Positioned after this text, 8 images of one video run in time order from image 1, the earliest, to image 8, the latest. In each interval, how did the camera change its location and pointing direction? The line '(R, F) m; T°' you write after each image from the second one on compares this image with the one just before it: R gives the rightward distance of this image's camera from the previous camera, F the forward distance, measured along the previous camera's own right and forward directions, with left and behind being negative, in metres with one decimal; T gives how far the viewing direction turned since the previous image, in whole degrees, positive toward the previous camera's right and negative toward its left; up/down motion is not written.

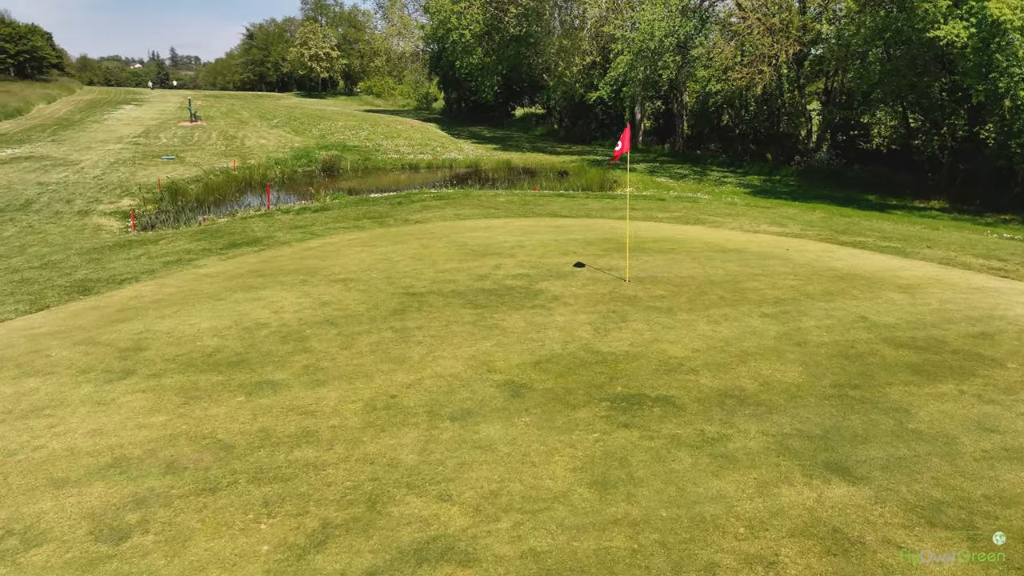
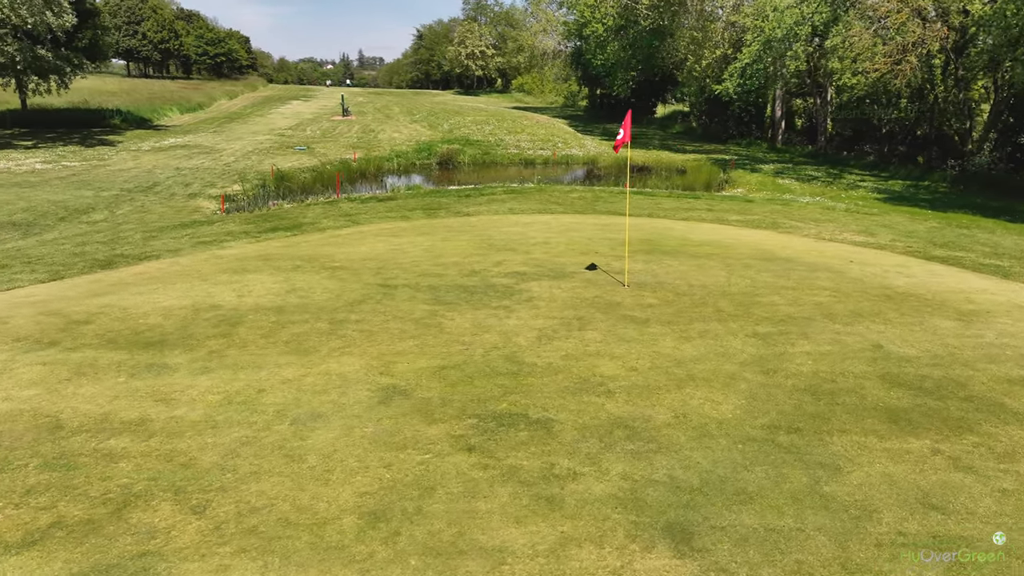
(+2.4, +1.1) m; -12°
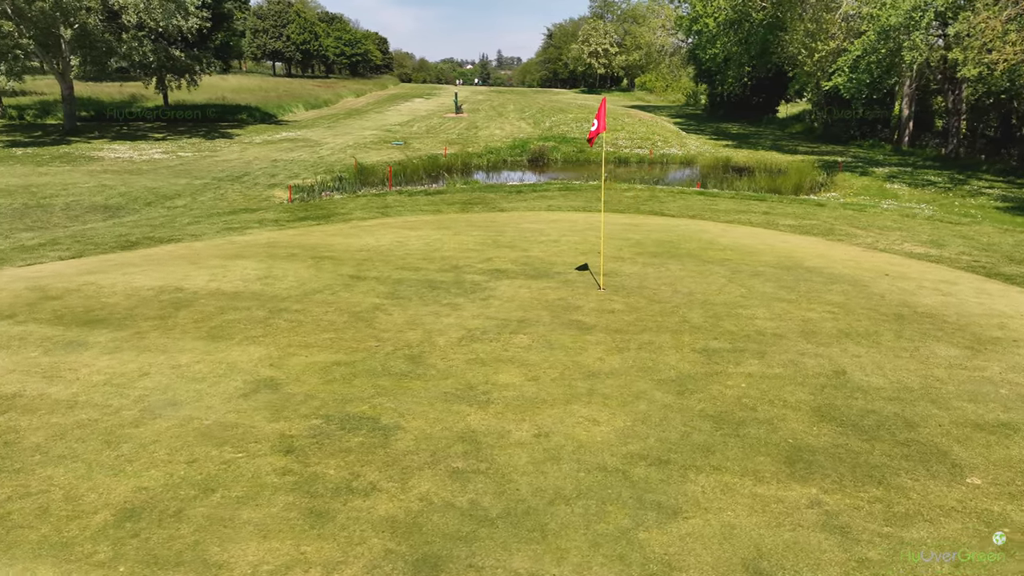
(+2.1, +0.7) m; -10°
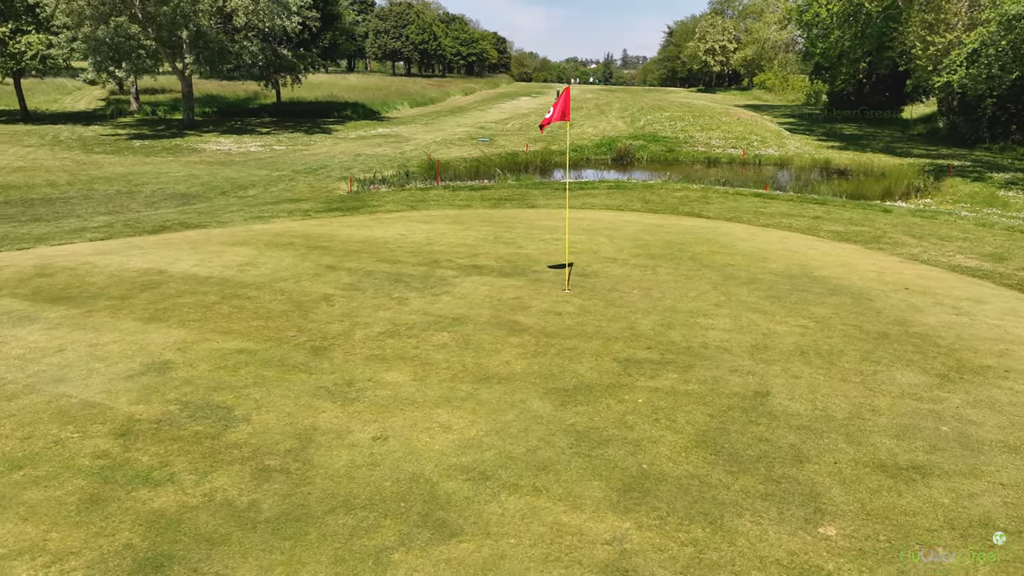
(+1.9, +0.5) m; -9°
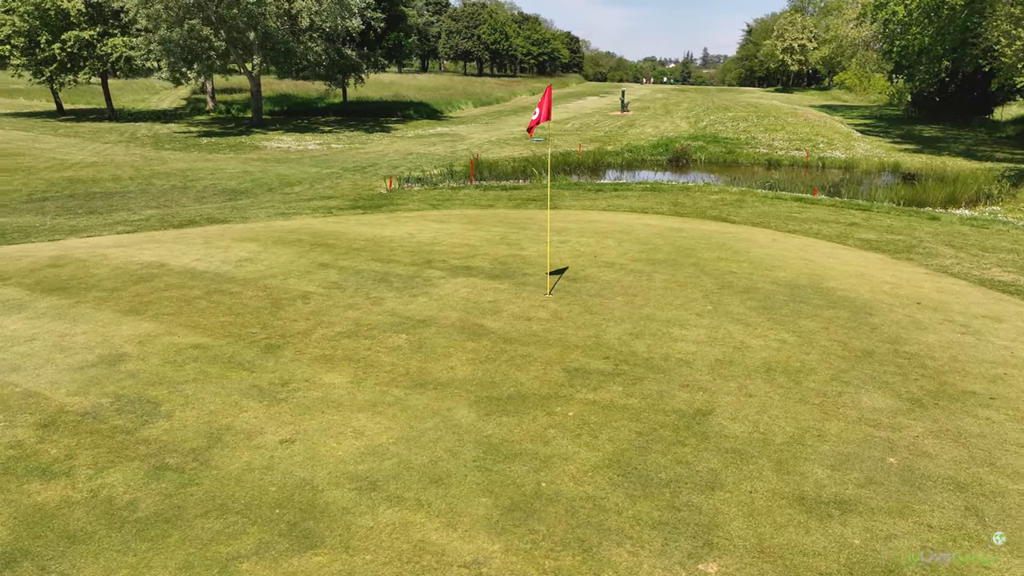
(+1.1, +0.2) m; -6°
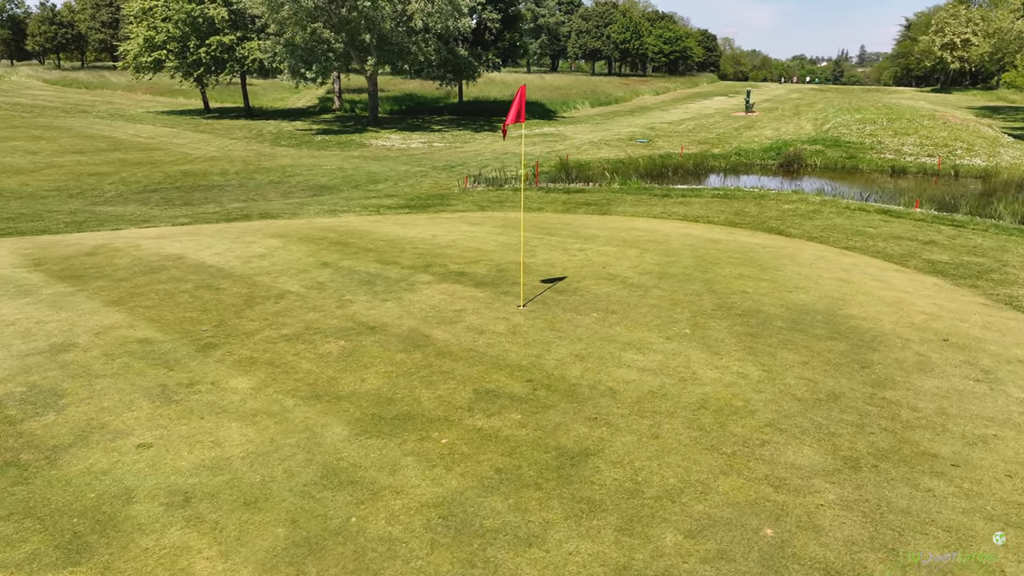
(+1.8, +0.6) m; -10°
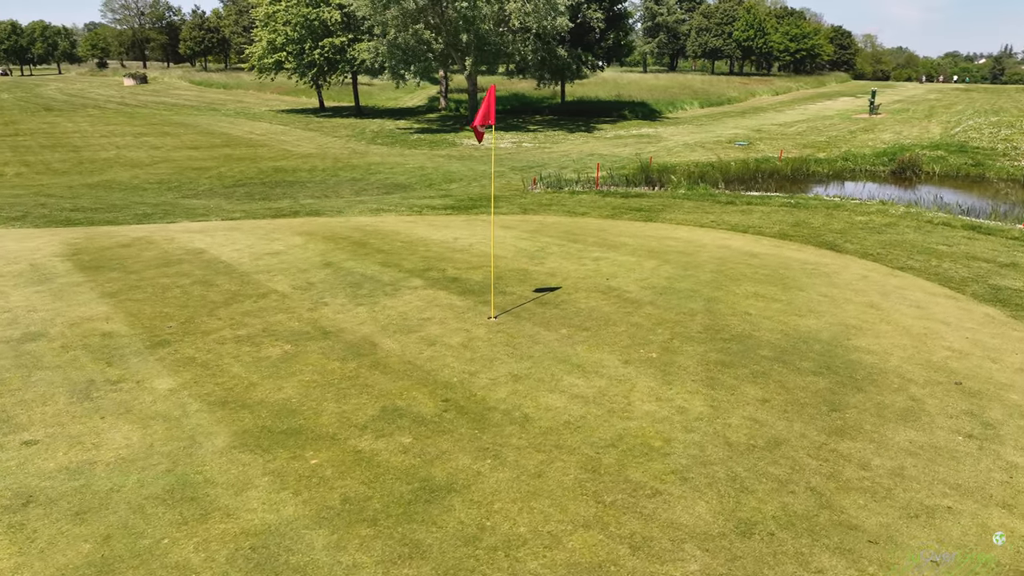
(+1.5, +0.5) m; -9°
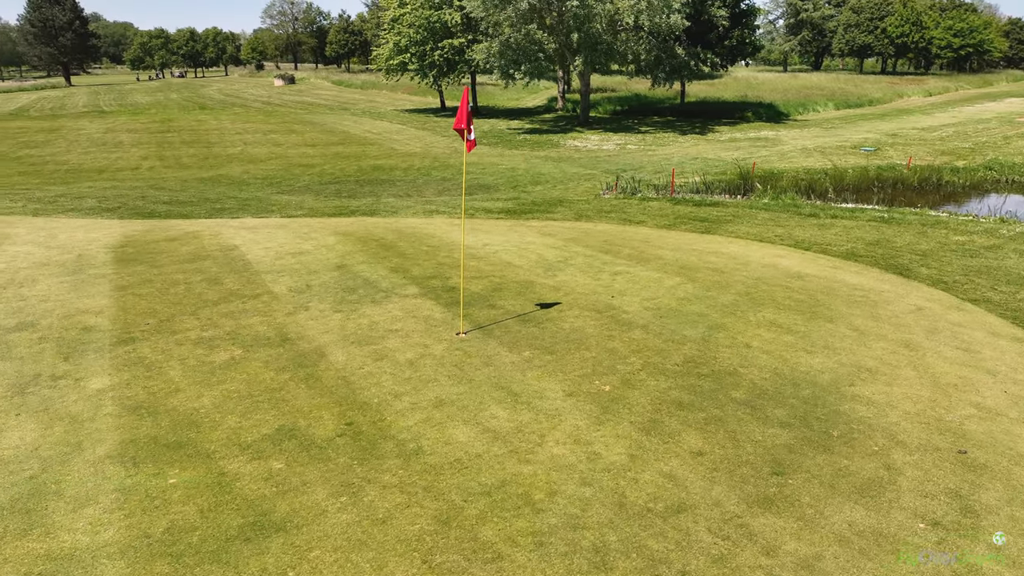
(+1.6, +0.6) m; -10°
